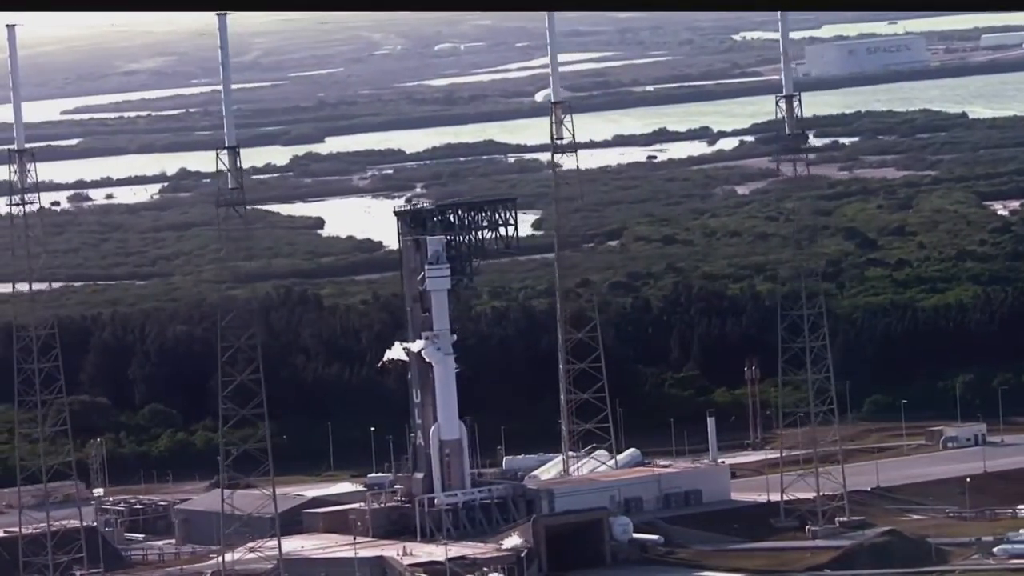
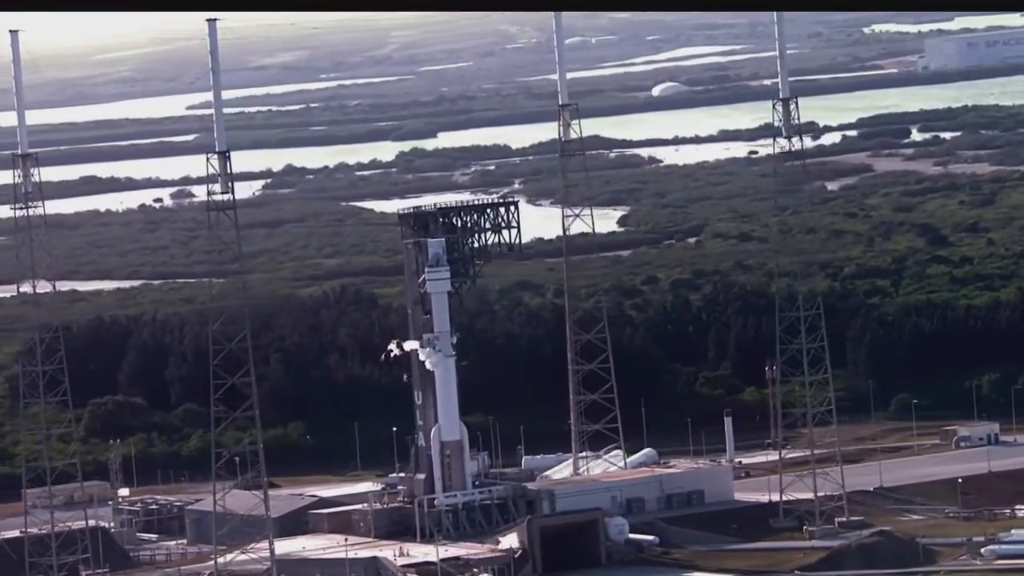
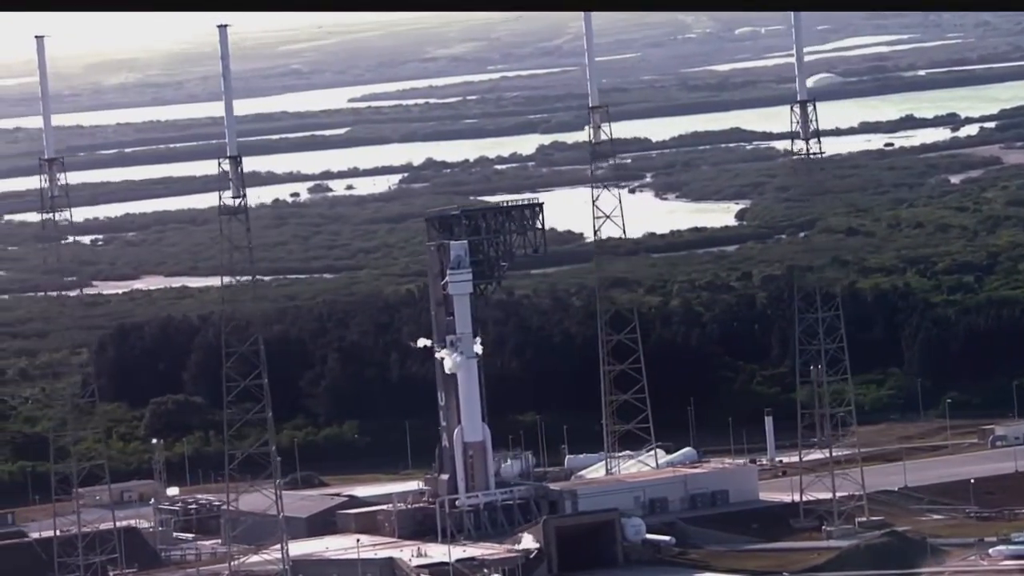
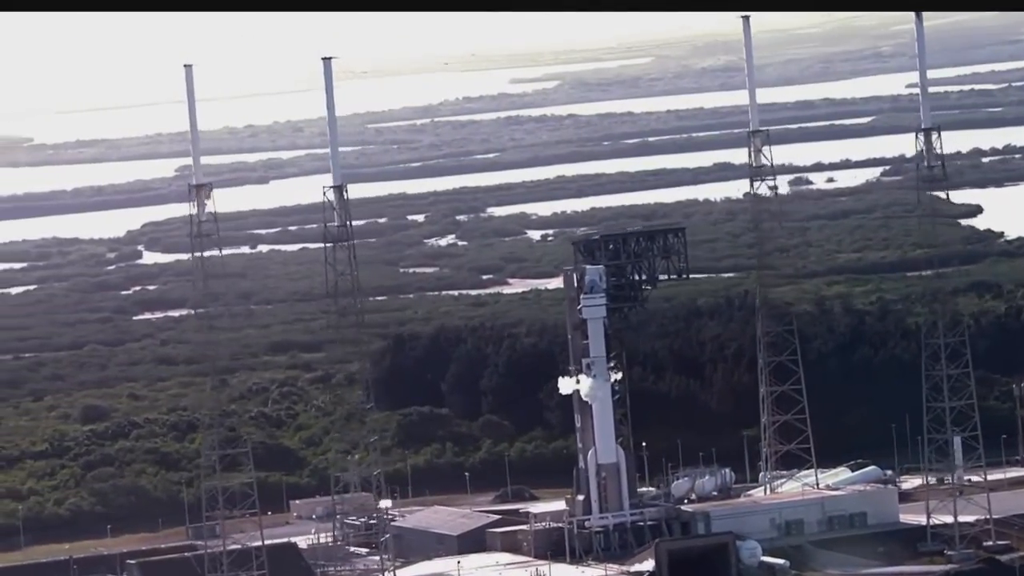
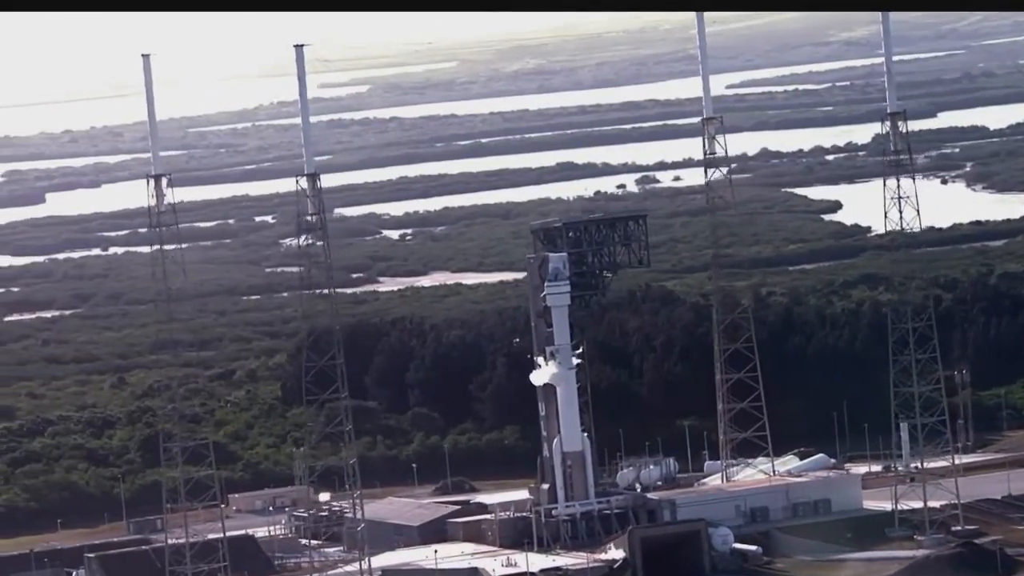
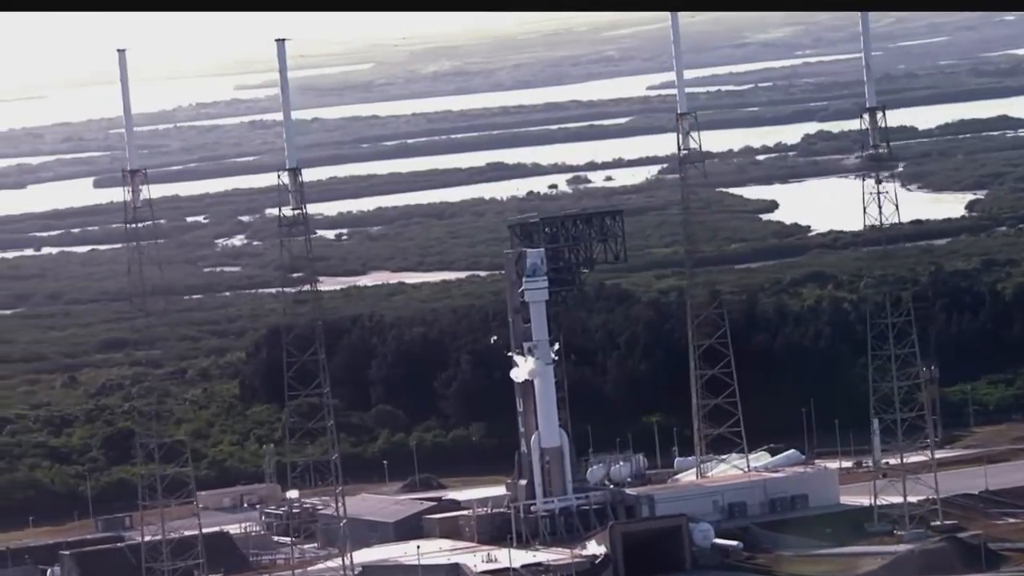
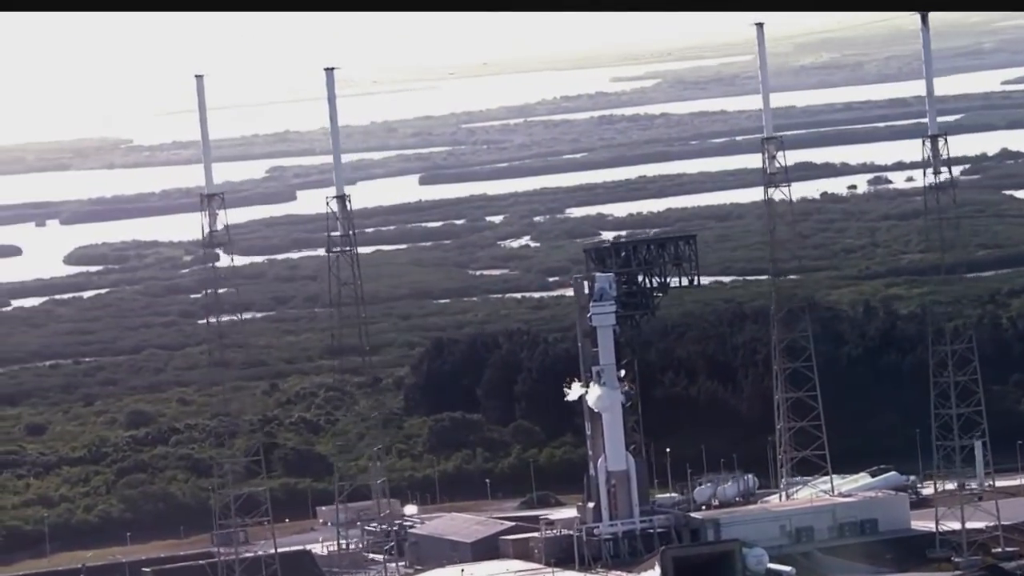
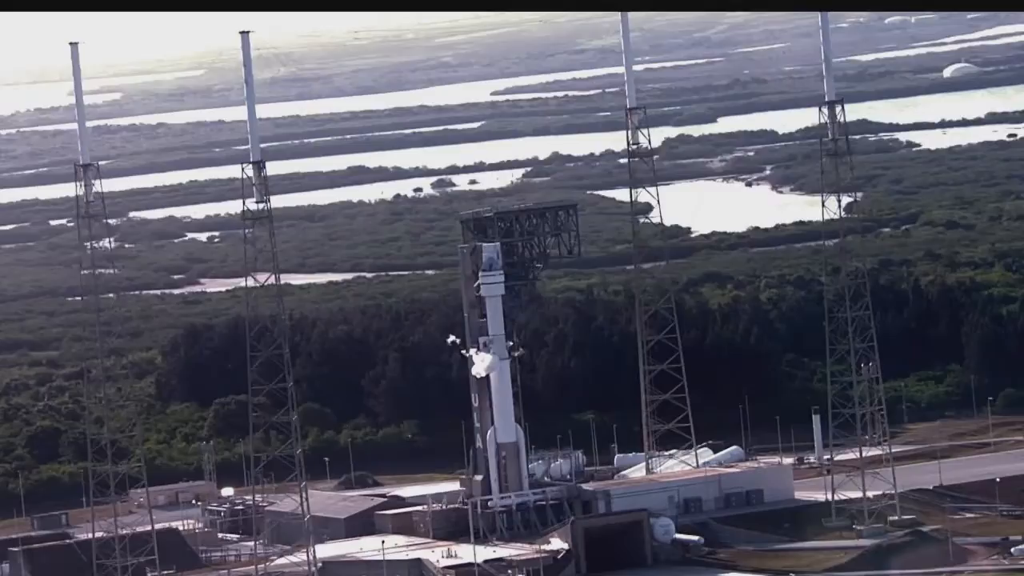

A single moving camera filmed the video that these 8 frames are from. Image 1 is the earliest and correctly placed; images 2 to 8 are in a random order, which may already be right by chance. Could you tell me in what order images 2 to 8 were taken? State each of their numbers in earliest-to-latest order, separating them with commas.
2, 3, 8, 6, 5, 4, 7
